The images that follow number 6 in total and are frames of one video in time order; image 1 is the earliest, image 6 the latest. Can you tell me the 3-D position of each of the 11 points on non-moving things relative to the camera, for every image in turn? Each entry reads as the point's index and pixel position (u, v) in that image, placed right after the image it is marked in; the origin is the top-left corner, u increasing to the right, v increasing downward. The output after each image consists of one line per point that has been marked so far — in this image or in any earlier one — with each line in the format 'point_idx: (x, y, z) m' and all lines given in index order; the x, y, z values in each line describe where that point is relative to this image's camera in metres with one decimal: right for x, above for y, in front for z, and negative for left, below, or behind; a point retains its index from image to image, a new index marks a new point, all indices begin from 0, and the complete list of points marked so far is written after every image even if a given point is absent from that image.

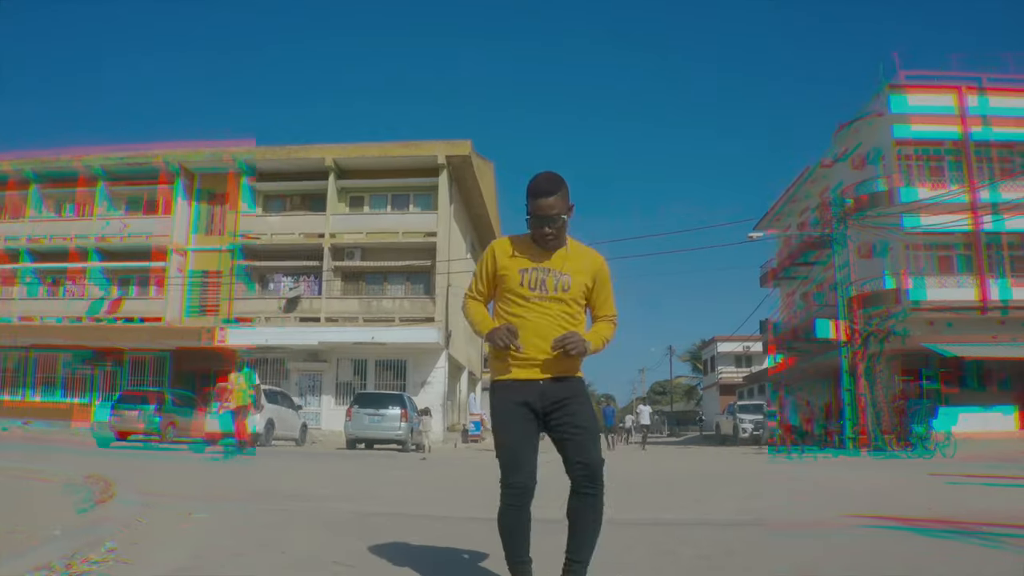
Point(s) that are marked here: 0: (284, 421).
0: (-5.4, -3.3, +18.9) m
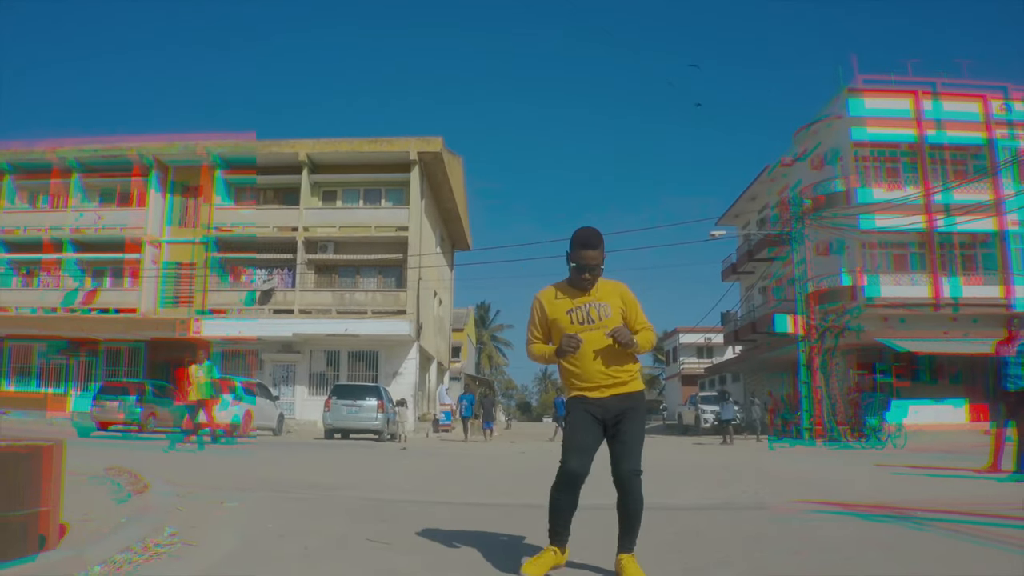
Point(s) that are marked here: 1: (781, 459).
0: (-6.2, -3.1, +19.3) m
1: (+4.3, -2.8, +12.7) m
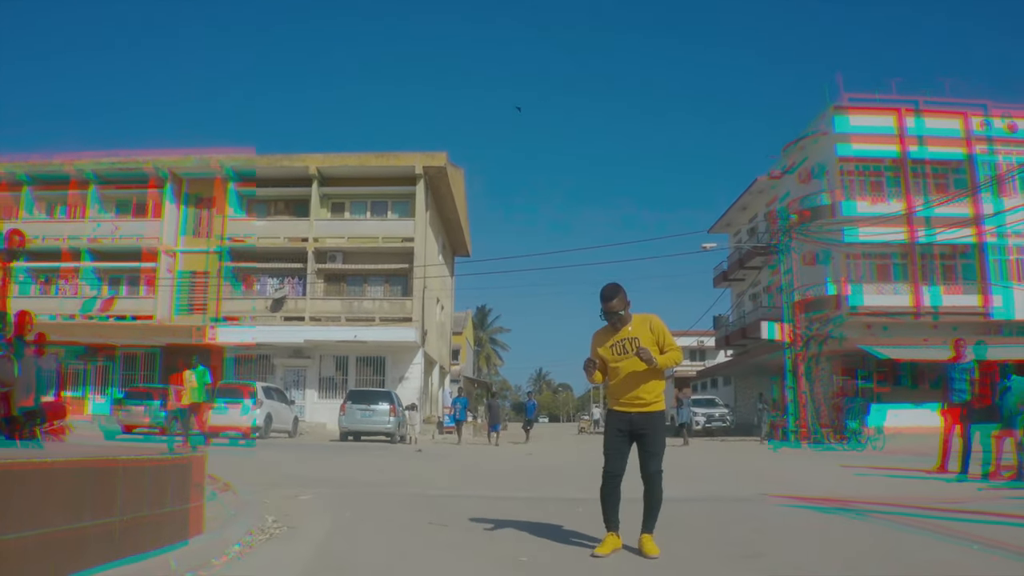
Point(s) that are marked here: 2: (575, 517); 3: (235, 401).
0: (-6.2, -3.4, +20.2) m
1: (+4.4, -3.0, +13.7) m
2: (+0.5, -2.0, +6.6) m
3: (-6.8, -2.8, +18.8) m
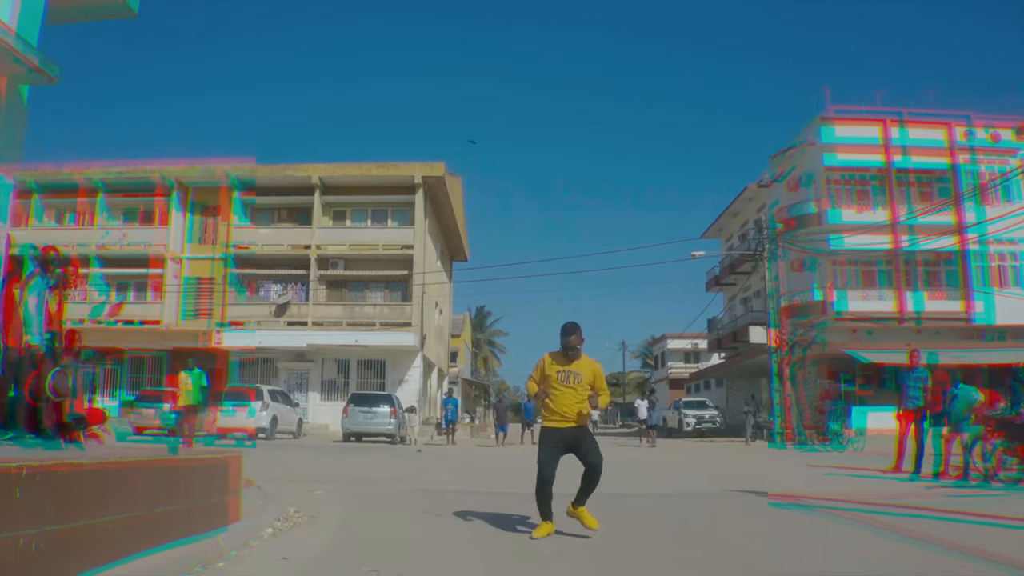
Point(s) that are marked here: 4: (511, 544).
0: (-6.3, -3.5, +20.9) m
1: (+4.3, -3.2, +14.4) m
2: (+0.5, -2.1, +7.3) m
3: (-6.9, -2.9, +19.5) m
4: (0.0, -1.8, +5.5) m
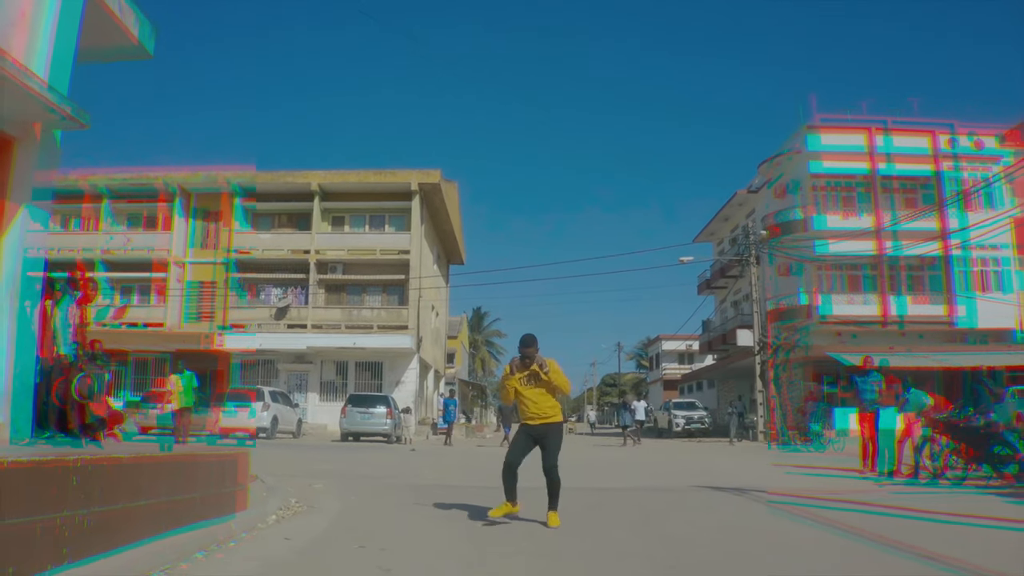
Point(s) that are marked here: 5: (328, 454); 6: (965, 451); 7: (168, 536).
0: (-6.4, -3.6, +21.5) m
1: (+4.1, -3.3, +15.0) m
2: (+0.3, -2.2, +7.9) m
3: (-7.1, -3.0, +20.1) m
4: (-0.2, -1.9, +6.2) m
5: (-3.2, -3.0, +13.5) m
6: (+5.5, -2.0, +9.5) m
7: (-2.2, -1.5, +4.8) m
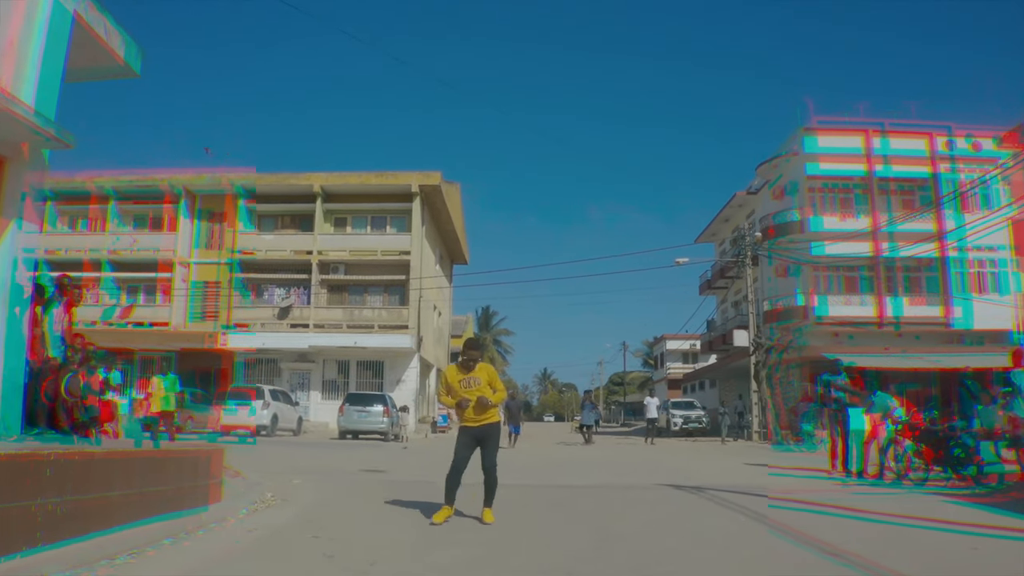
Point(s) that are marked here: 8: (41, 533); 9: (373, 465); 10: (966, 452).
0: (-6.5, -3.6, +21.9) m
1: (+4.0, -3.4, +15.3) m
2: (0.0, -2.3, +8.3) m
3: (-7.1, -3.0, +20.5) m
4: (-0.5, -2.0, +6.5) m
5: (-3.4, -3.0, +13.9) m
6: (+5.3, -2.1, +9.8) m
7: (-2.5, -1.6, +5.1) m
8: (-2.6, -1.3, +4.2) m
9: (-2.0, -2.7, +11.5) m
10: (+5.6, -2.0, +9.4) m
